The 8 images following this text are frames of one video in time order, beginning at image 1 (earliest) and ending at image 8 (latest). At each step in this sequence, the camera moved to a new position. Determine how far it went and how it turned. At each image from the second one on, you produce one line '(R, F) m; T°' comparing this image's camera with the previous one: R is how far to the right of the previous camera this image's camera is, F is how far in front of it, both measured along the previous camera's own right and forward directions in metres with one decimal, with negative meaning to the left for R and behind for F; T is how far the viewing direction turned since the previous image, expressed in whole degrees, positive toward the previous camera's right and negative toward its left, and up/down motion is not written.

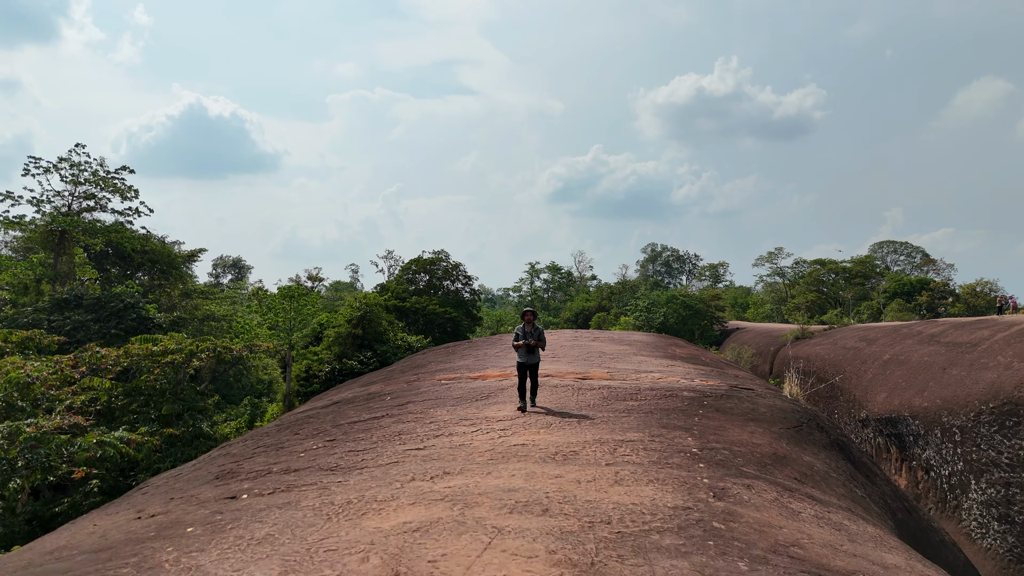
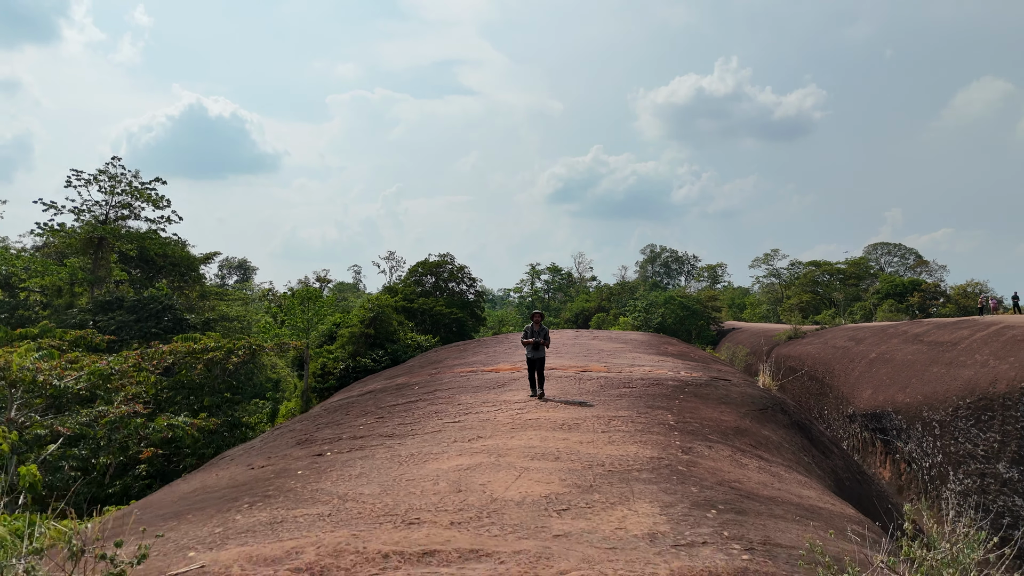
(-0.1, -0.6) m; 0°
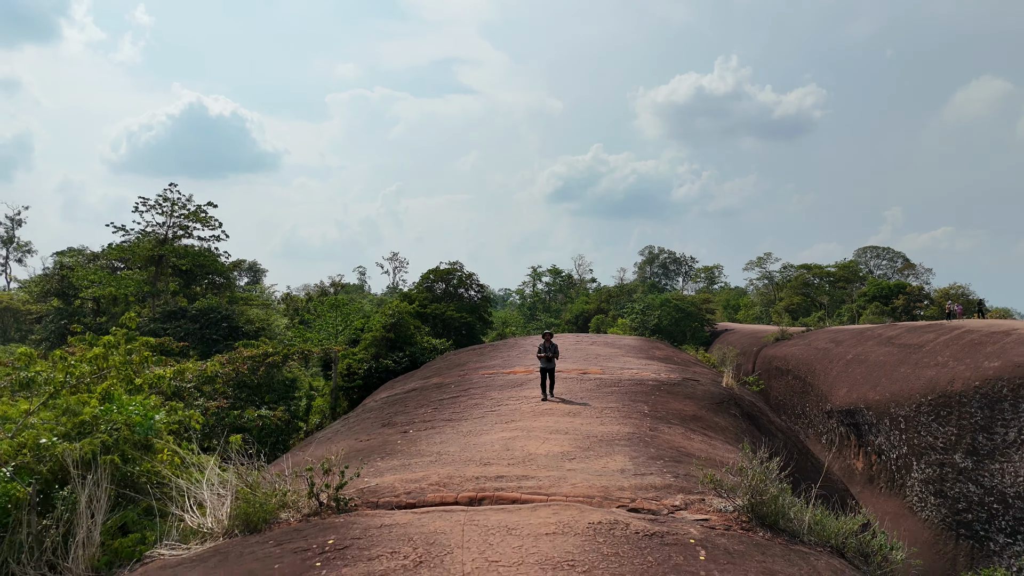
(-0.1, -1.2) m; 0°
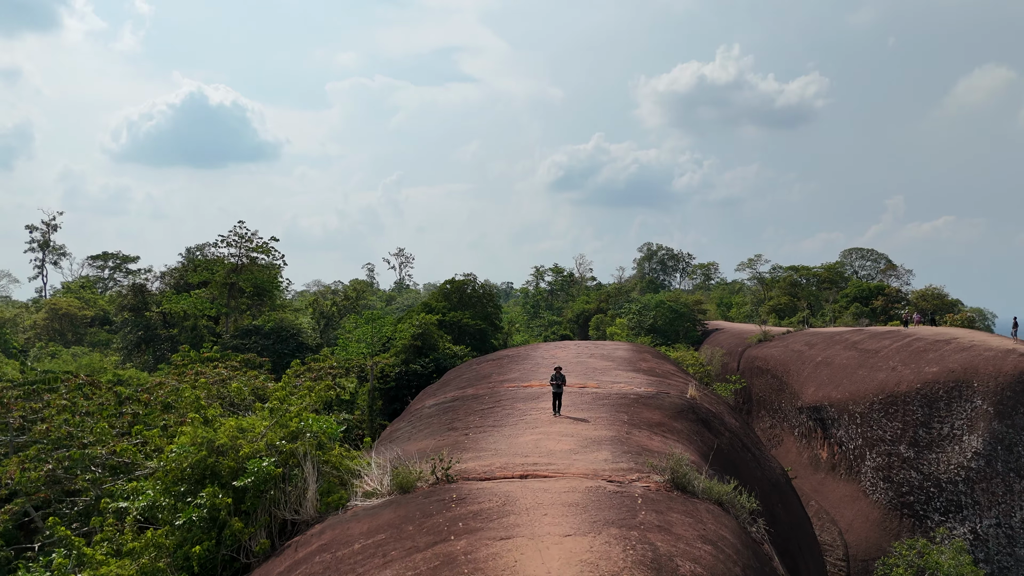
(-0.2, -1.9) m; 0°
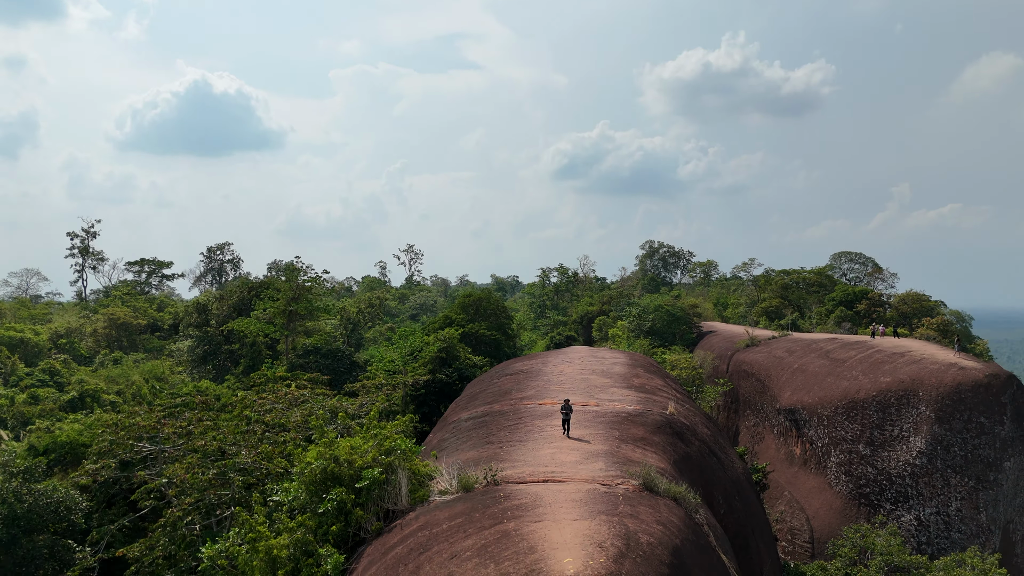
(-0.2, -2.1) m; 0°
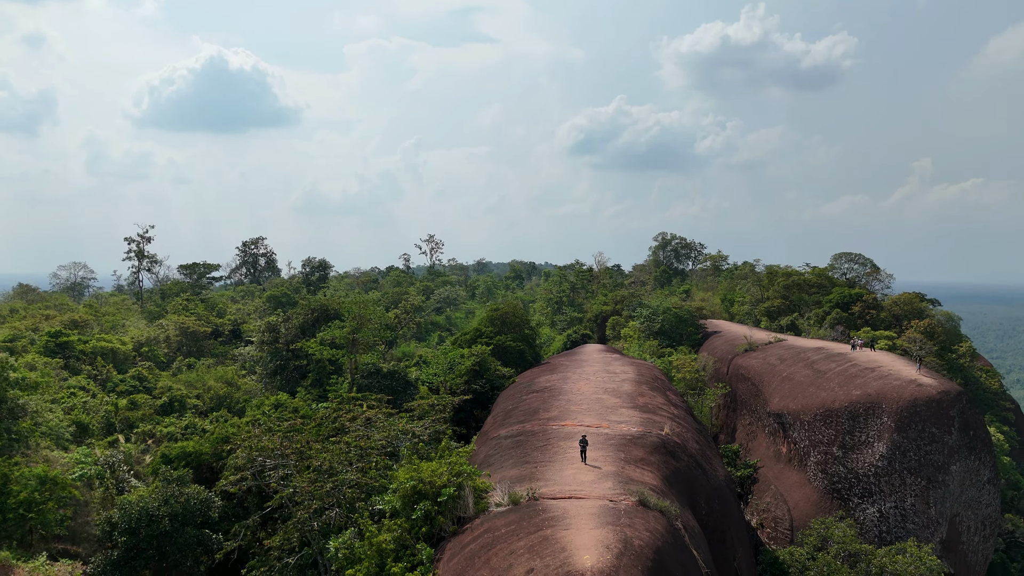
(-0.2, -2.7) m; -1°
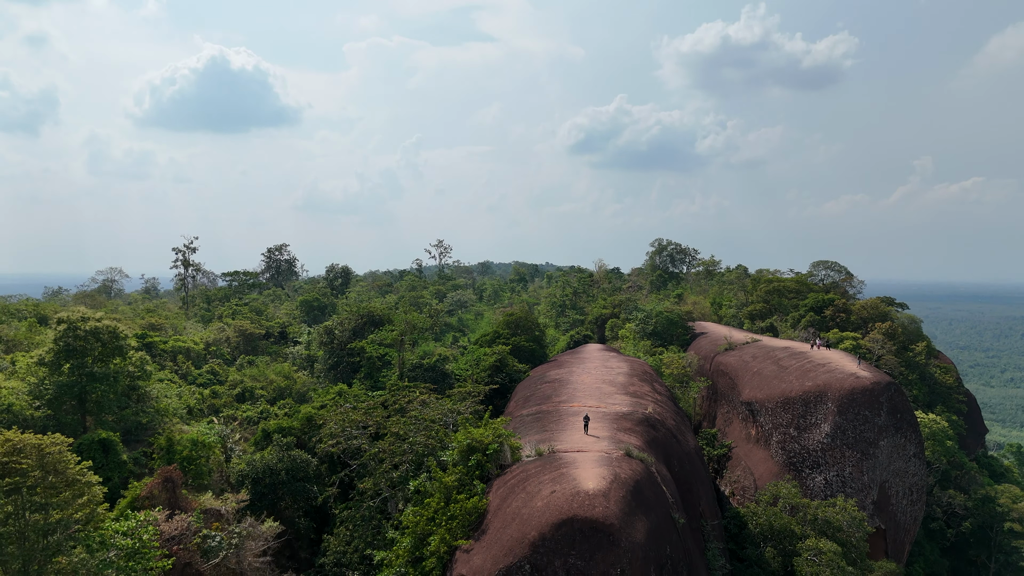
(-0.5, -4.0) m; 0°
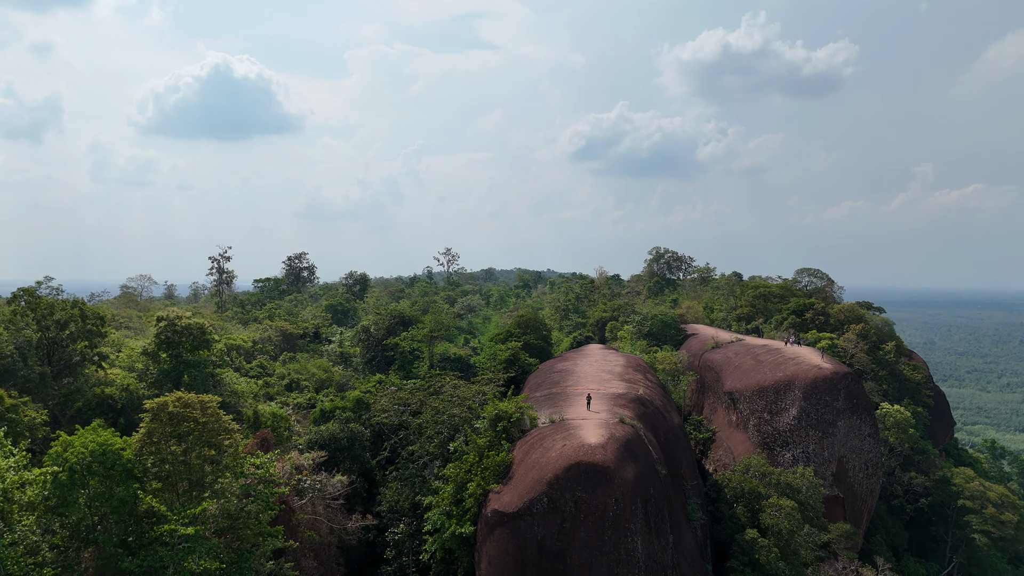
(-0.4, -3.6) m; 0°
